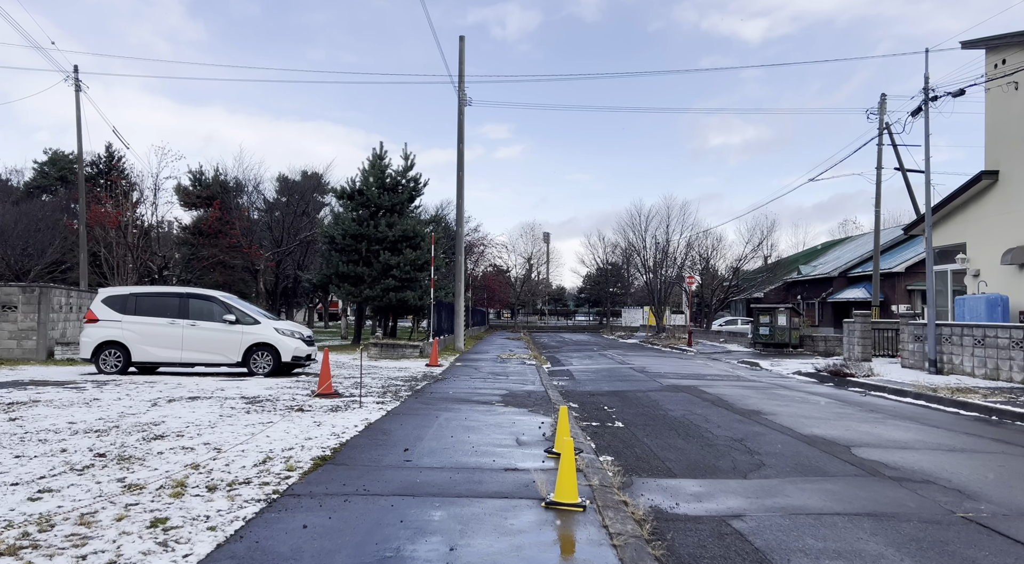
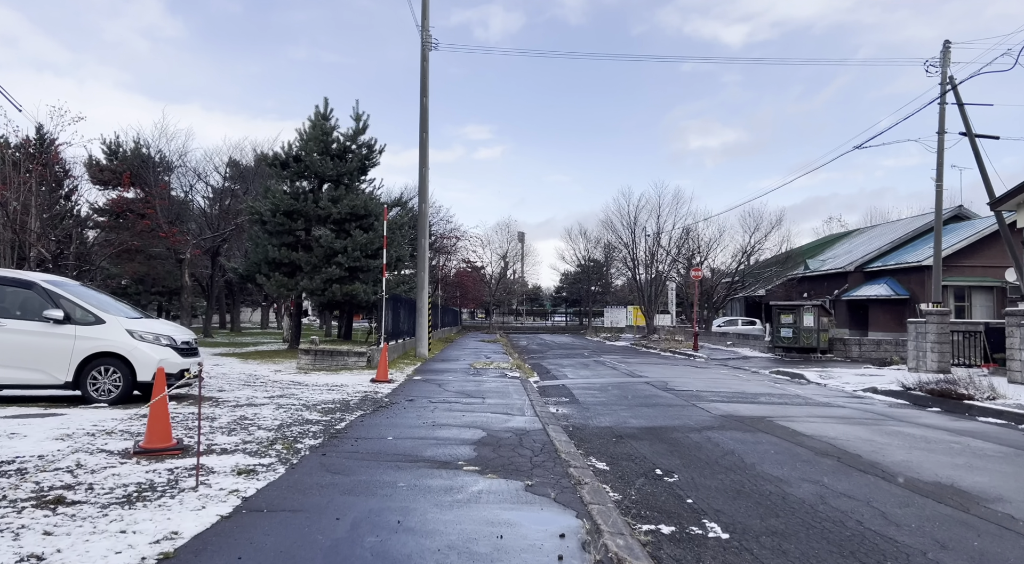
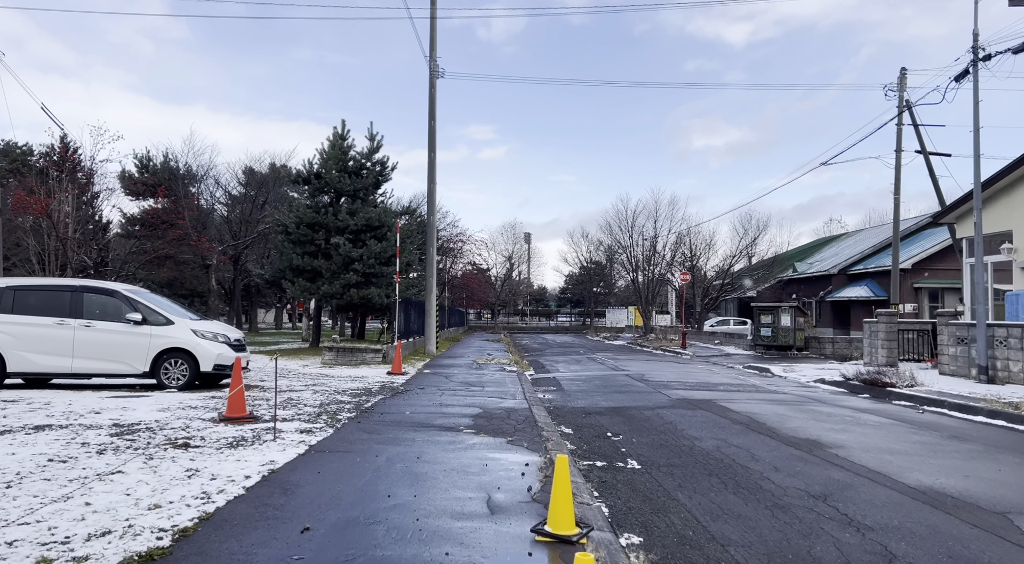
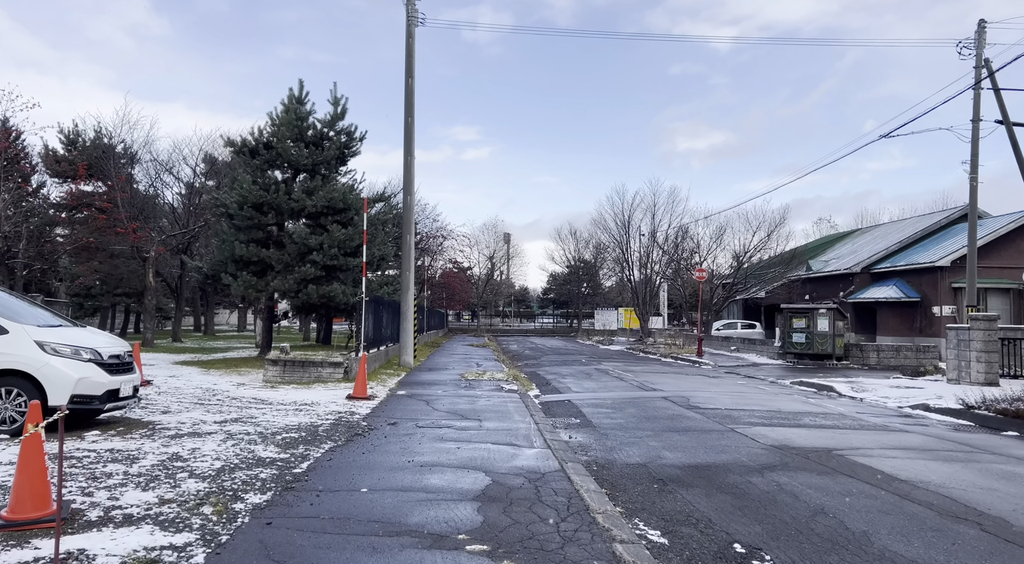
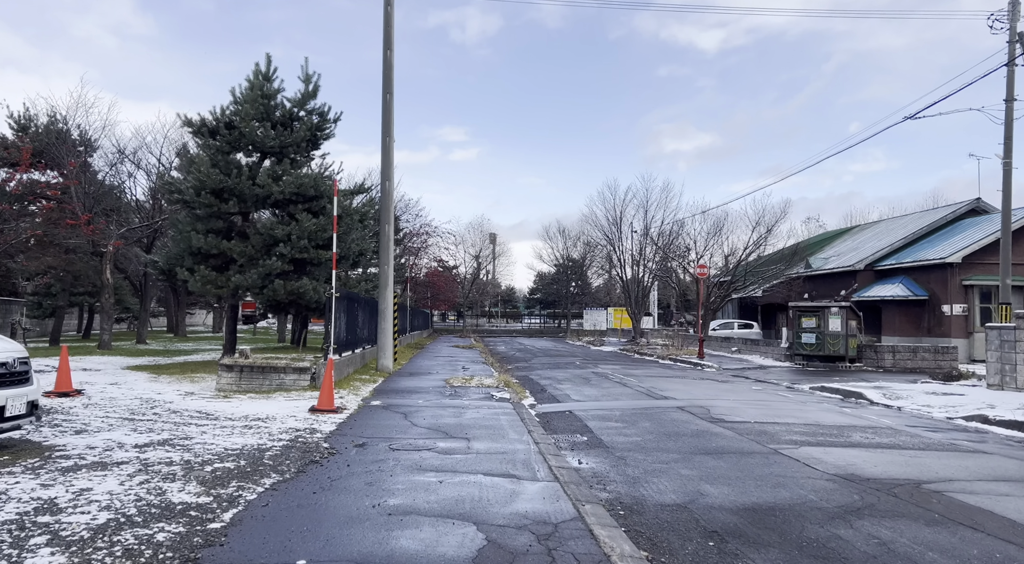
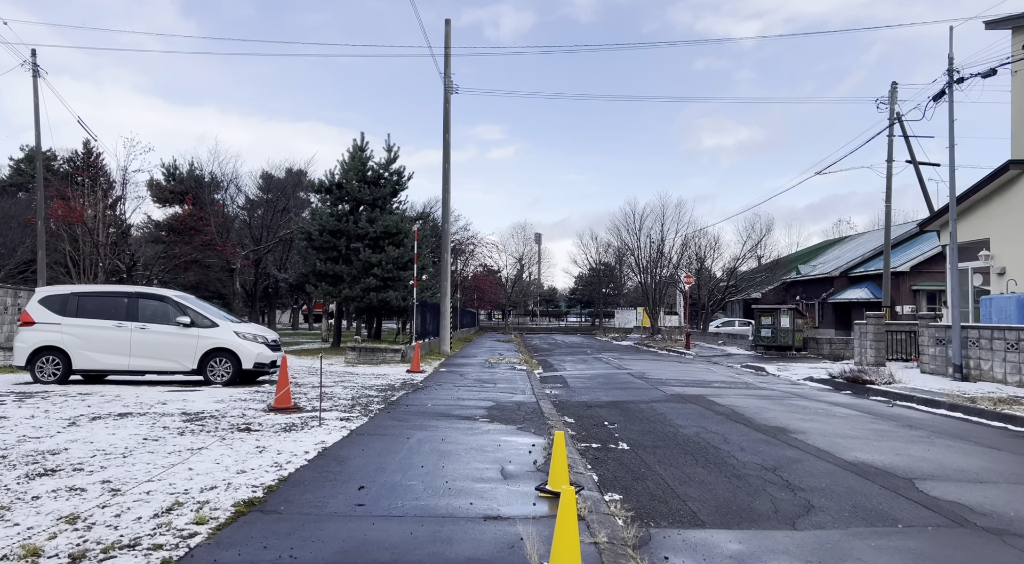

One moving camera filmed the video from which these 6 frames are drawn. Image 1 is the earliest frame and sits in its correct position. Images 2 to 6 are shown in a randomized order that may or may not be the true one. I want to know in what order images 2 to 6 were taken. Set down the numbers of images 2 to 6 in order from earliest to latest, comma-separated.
6, 3, 2, 4, 5
